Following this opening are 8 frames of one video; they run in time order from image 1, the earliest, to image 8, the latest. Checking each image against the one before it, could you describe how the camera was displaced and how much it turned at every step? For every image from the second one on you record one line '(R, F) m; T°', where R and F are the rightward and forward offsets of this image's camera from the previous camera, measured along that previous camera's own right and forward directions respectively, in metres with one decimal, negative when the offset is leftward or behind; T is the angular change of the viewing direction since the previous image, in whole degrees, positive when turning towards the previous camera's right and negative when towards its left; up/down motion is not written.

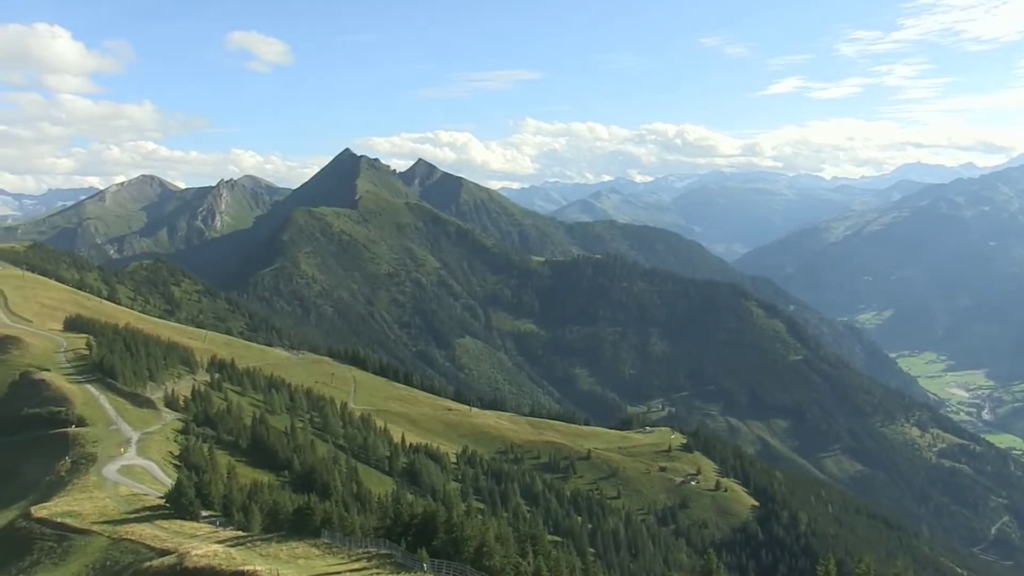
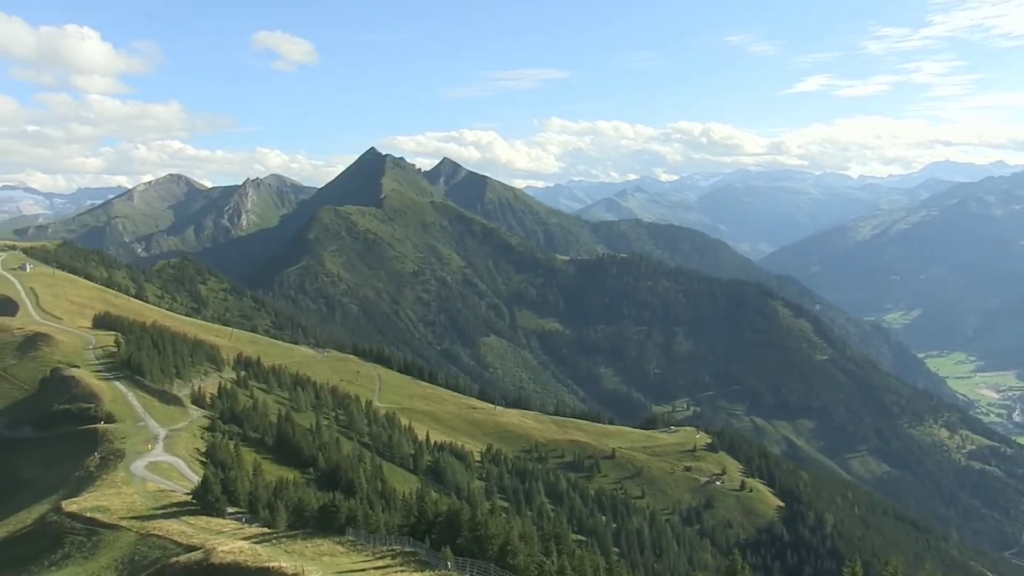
(-2.6, +0.1) m; -1°
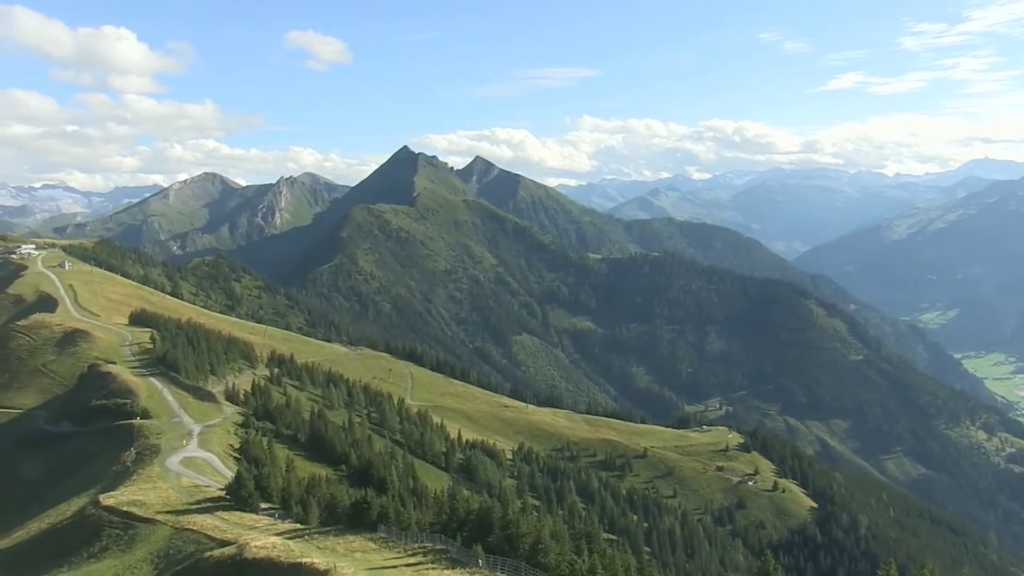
(-3.5, 0.0) m; -1°
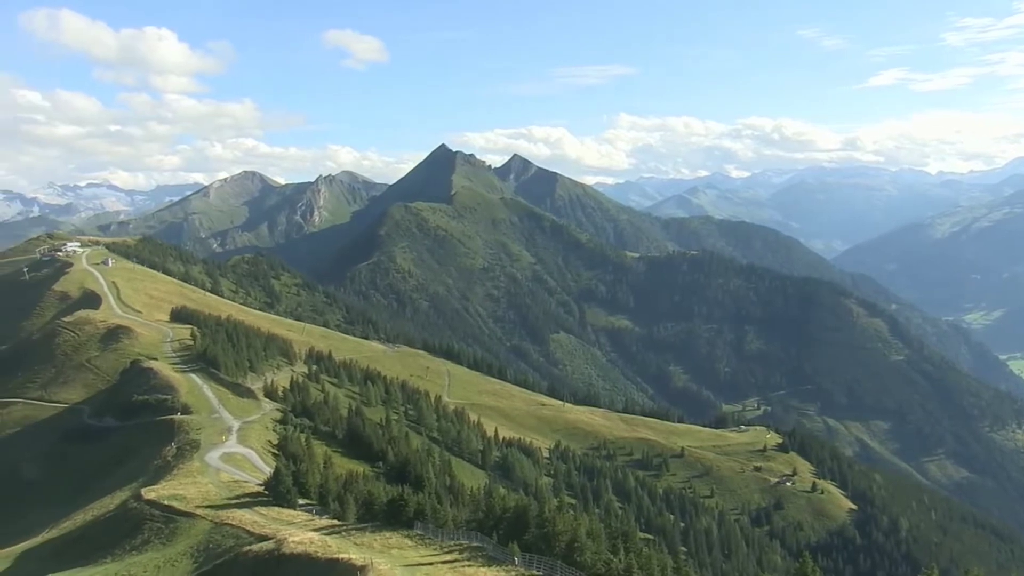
(-4.2, 0.0) m; -2°
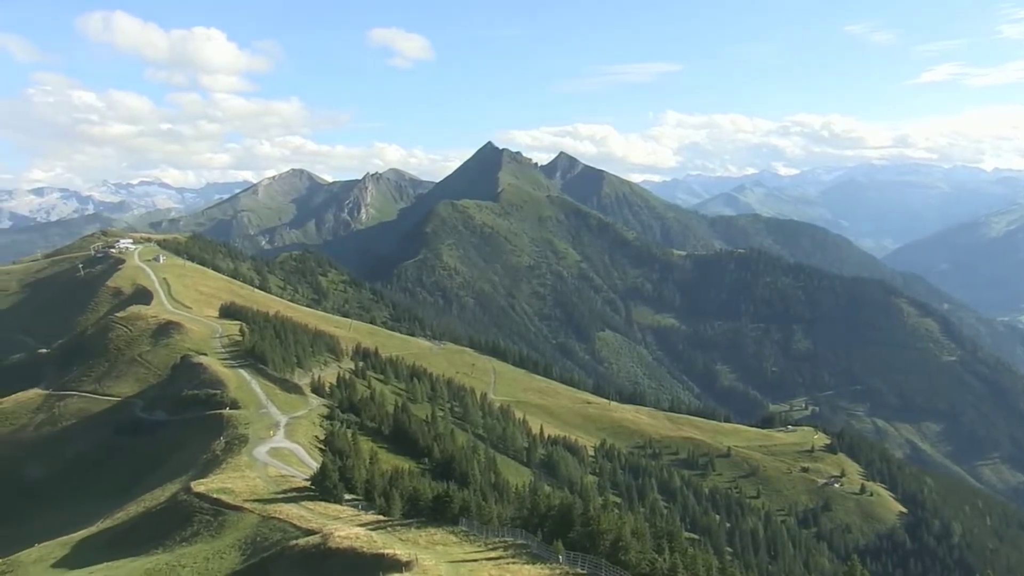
(-5.4, 0.0) m; -2°
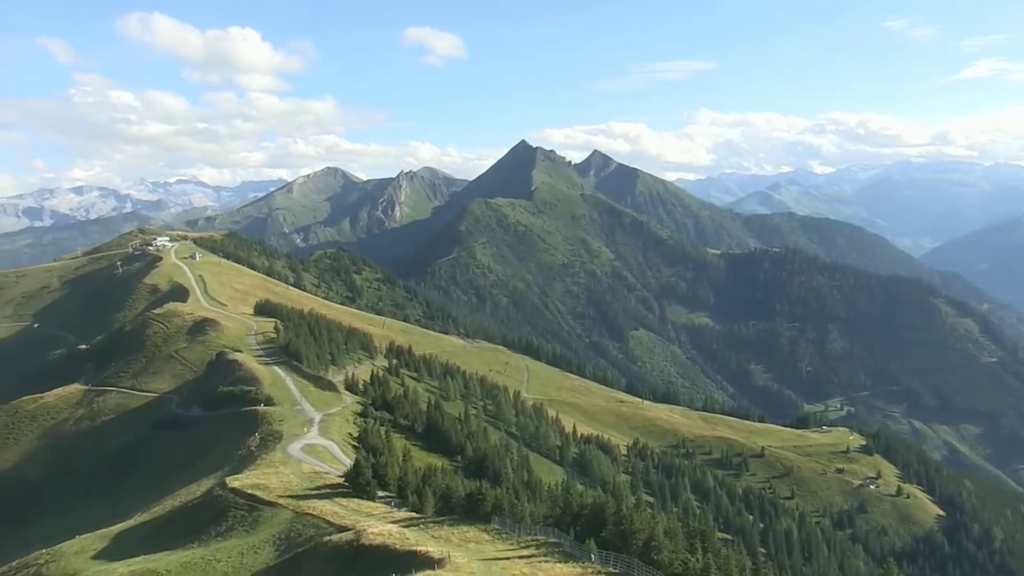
(-4.1, -0.1) m; -1°
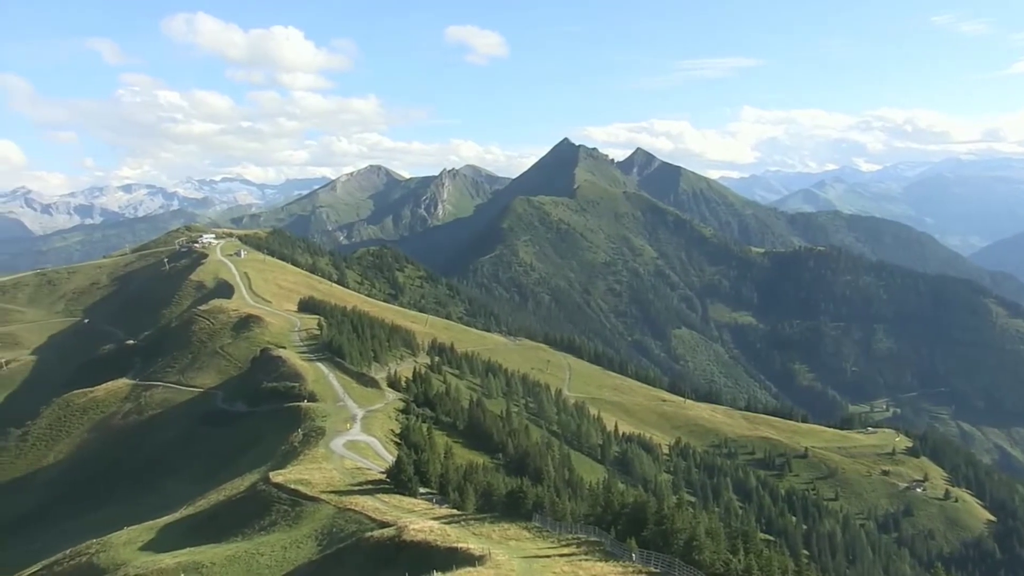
(-4.9, -0.1) m; -2°
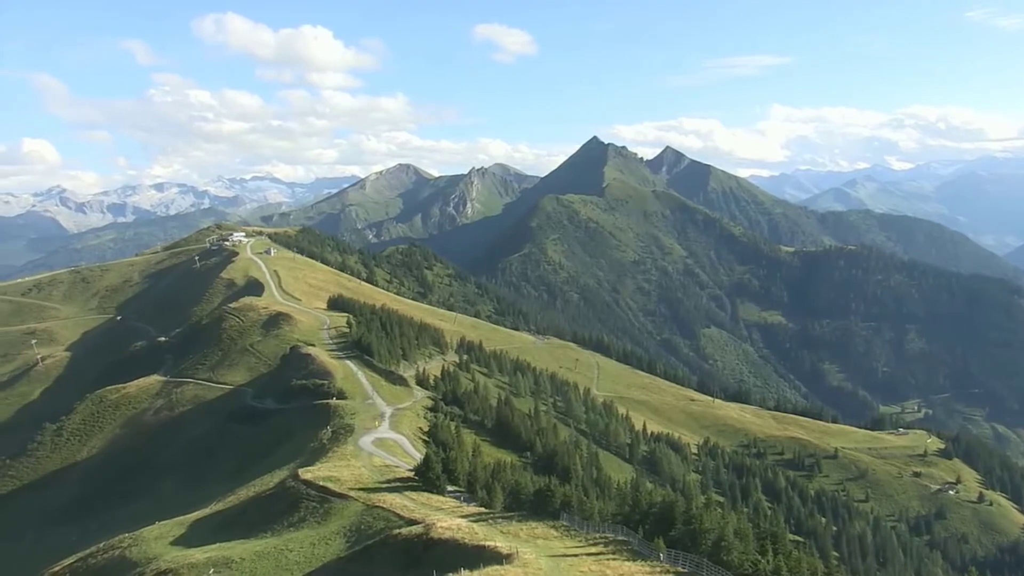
(-3.5, -0.2) m; -1°
